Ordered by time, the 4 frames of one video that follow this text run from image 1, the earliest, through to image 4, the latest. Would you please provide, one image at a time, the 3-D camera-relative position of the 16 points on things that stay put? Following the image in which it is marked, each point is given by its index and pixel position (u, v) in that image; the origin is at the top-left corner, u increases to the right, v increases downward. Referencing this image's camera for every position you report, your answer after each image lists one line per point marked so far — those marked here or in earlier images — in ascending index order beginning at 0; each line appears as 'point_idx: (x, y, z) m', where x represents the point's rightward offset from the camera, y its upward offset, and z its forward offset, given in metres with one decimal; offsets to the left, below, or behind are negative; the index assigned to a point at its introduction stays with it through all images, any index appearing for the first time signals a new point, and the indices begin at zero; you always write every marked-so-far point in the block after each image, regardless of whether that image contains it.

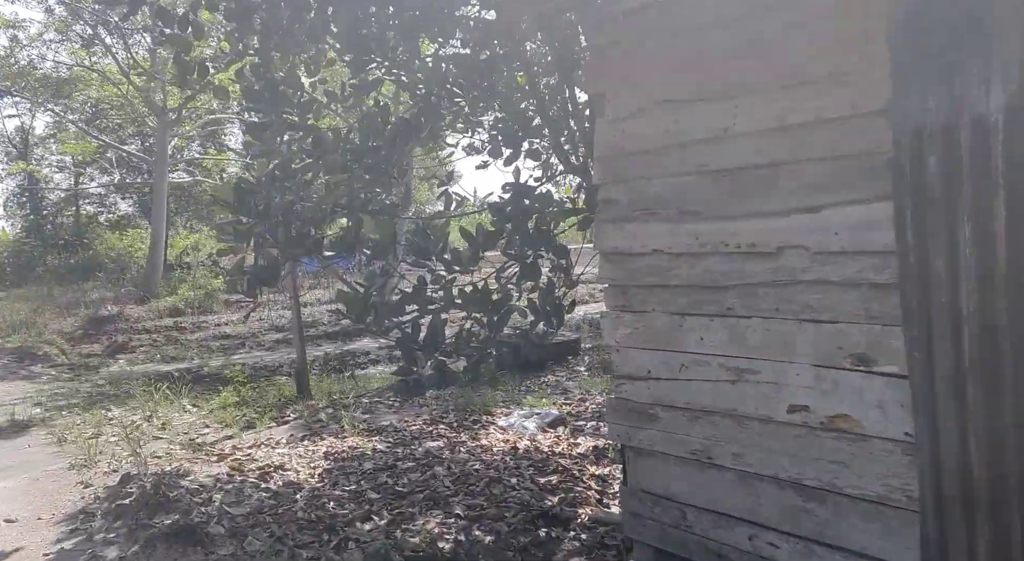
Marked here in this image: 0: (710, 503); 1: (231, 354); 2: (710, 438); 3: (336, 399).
0: (+0.6, -0.7, +2.2) m
1: (-3.7, -1.0, +9.7) m
2: (+0.6, -0.5, +2.1) m
3: (-1.4, -1.0, +5.9) m
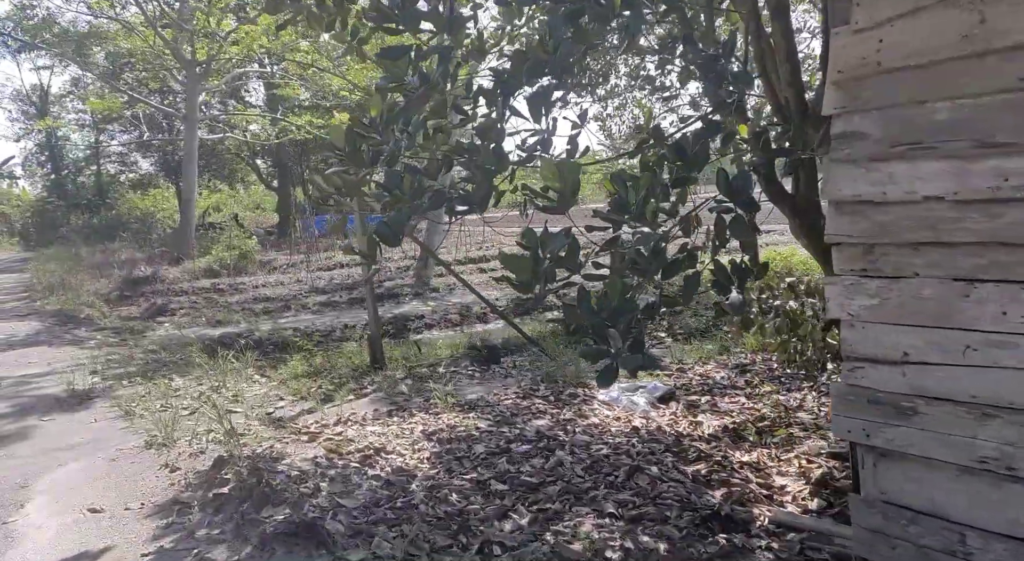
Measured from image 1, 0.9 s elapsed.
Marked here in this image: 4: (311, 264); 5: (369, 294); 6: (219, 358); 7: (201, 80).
0: (+1.2, -0.6, +1.7) m
1: (-3.0, -0.5, +9.4) m
2: (+1.2, -0.4, +1.7) m
3: (-0.8, -0.7, +5.5) m
4: (-4.1, +0.3, +14.8) m
5: (-1.0, -0.1, +5.4) m
6: (-2.4, -0.7, +6.2) m
7: (-7.0, +4.6, +16.4) m
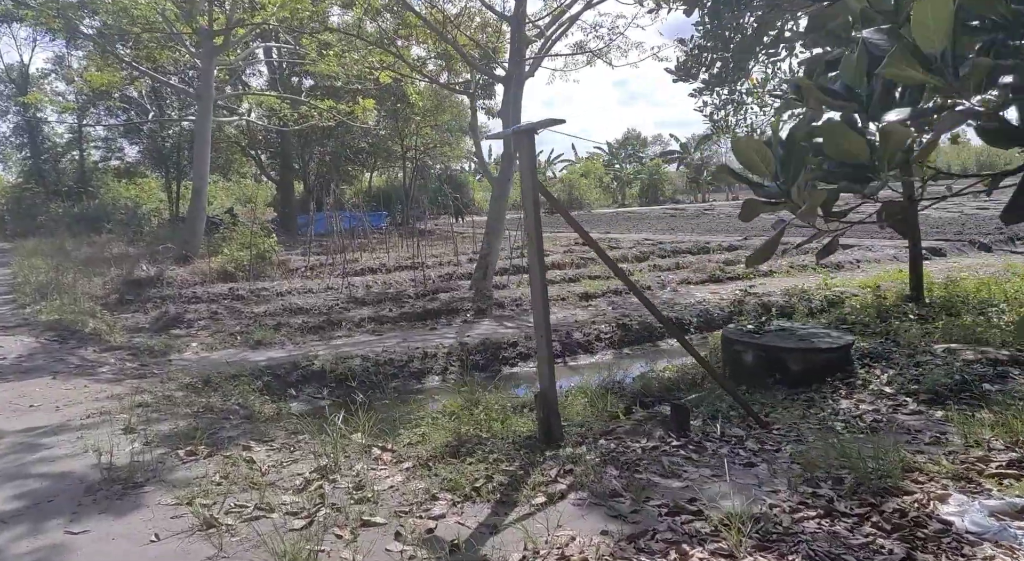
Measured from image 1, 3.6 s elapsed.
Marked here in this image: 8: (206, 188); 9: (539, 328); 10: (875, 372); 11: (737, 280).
0: (+2.5, -0.8, +0.1) m
1: (-1.9, -0.6, +7.7) m
2: (+2.4, -0.6, +0.1) m
3: (+0.4, -0.9, +3.9) m
4: (-3.1, +0.2, +13.1) m
5: (+0.2, -0.3, +3.8) m
6: (-1.3, -0.9, +4.5) m
7: (-6.0, +4.6, +14.5) m
8: (-6.5, +2.0, +15.1) m
9: (+0.1, -0.3, +3.8) m
10: (+2.6, -0.7, +5.2) m
11: (+3.4, 0.0, +10.9) m
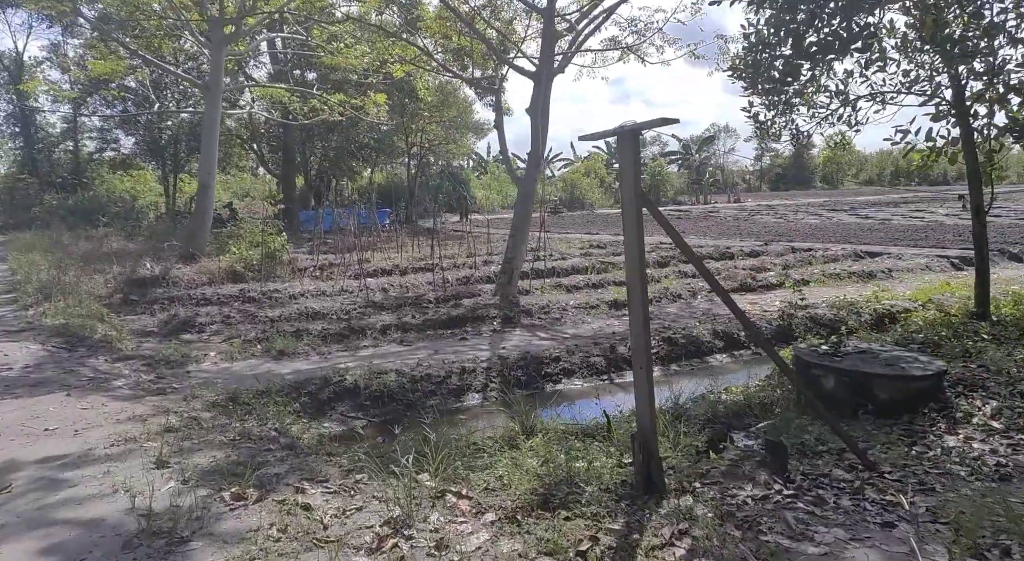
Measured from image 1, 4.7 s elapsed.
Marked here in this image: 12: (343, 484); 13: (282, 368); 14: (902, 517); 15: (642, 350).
0: (+2.9, -1.0, -0.3) m
1: (-1.5, -0.7, +7.2) m
2: (+2.9, -0.8, -0.4) m
3: (+0.8, -1.0, +3.4) m
4: (-2.8, +0.2, +12.6) m
5: (+0.6, -0.4, +3.3) m
6: (-0.9, -1.0, +4.0) m
7: (-5.6, +4.6, +14.0) m
8: (-6.1, +2.0, +14.6) m
9: (+0.6, -0.4, +3.3) m
10: (+3.0, -0.8, +4.7) m
11: (+3.8, -0.1, +10.5) m
12: (-0.8, -0.9, +3.5) m
13: (-2.1, -0.8, +6.6) m
14: (+1.7, -1.0, +3.1) m
15: (+0.6, -0.4, +3.3) m
